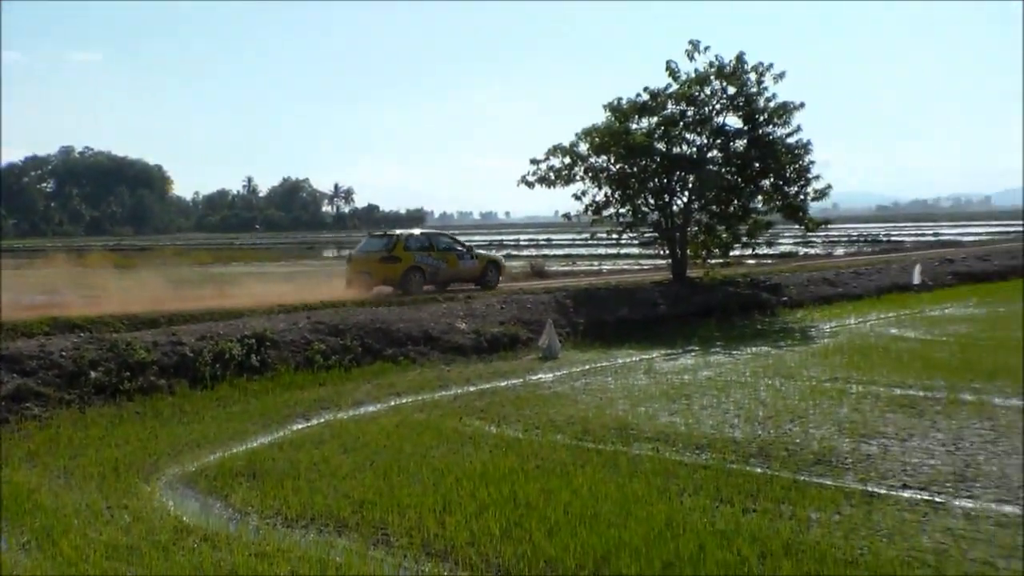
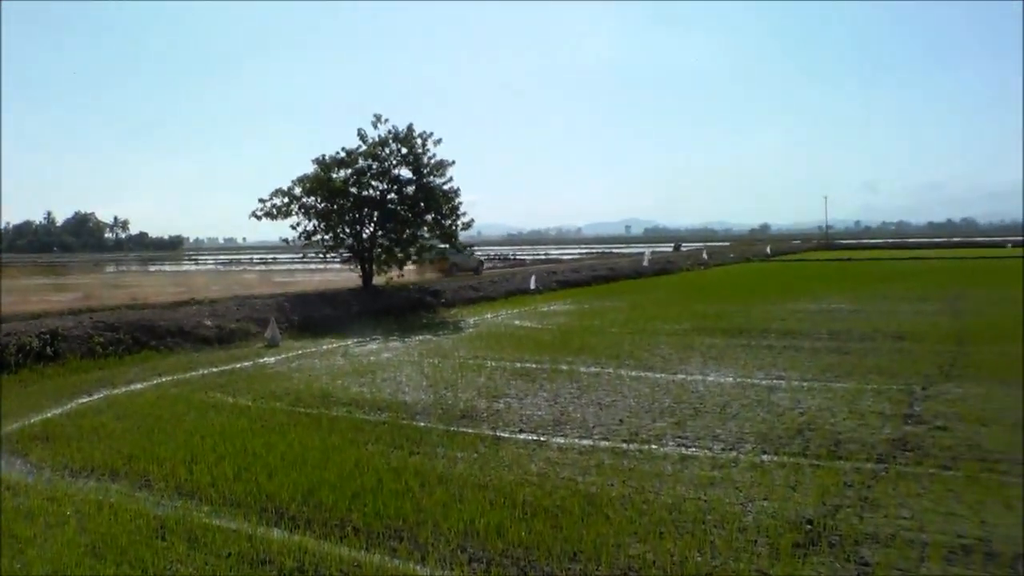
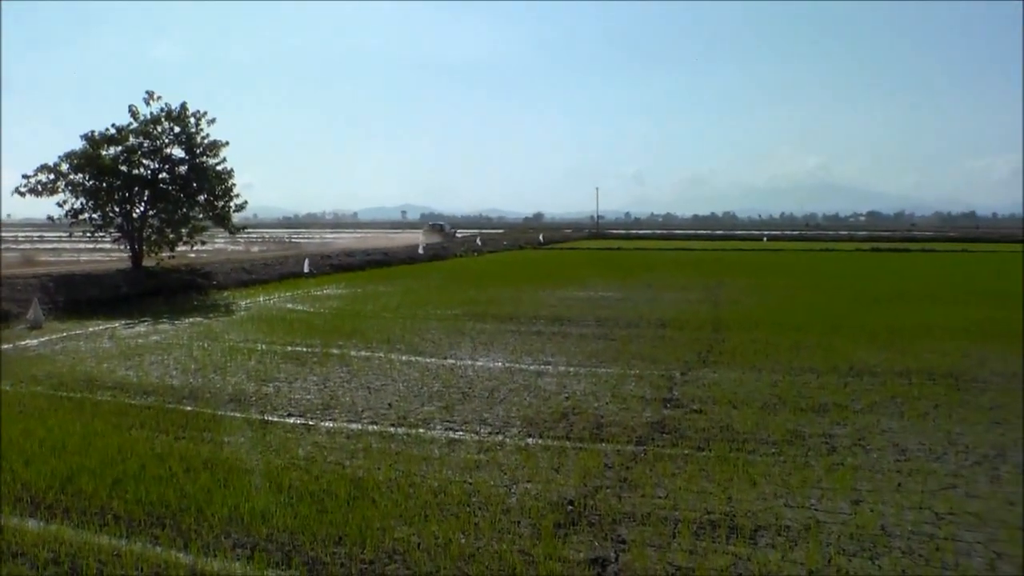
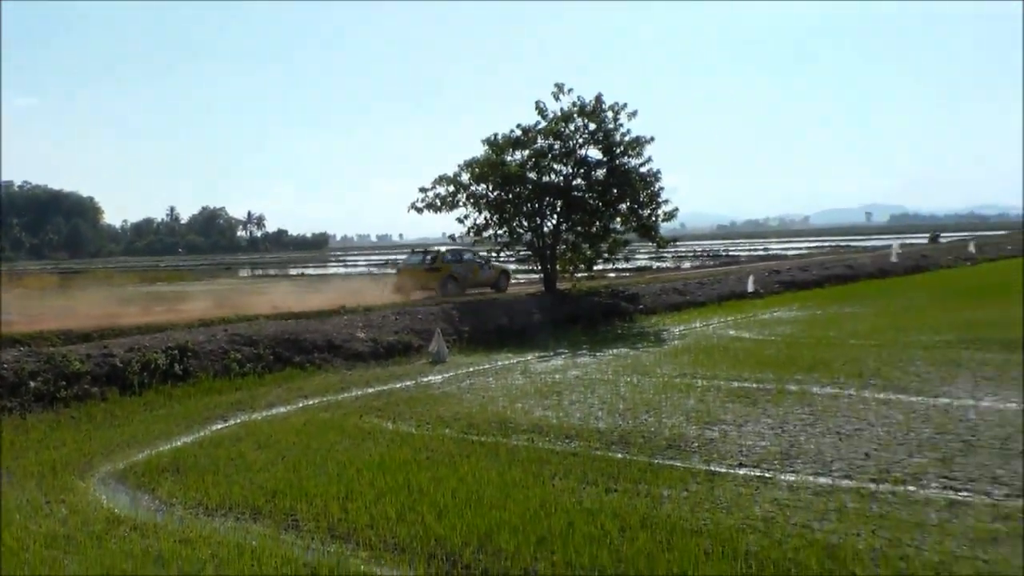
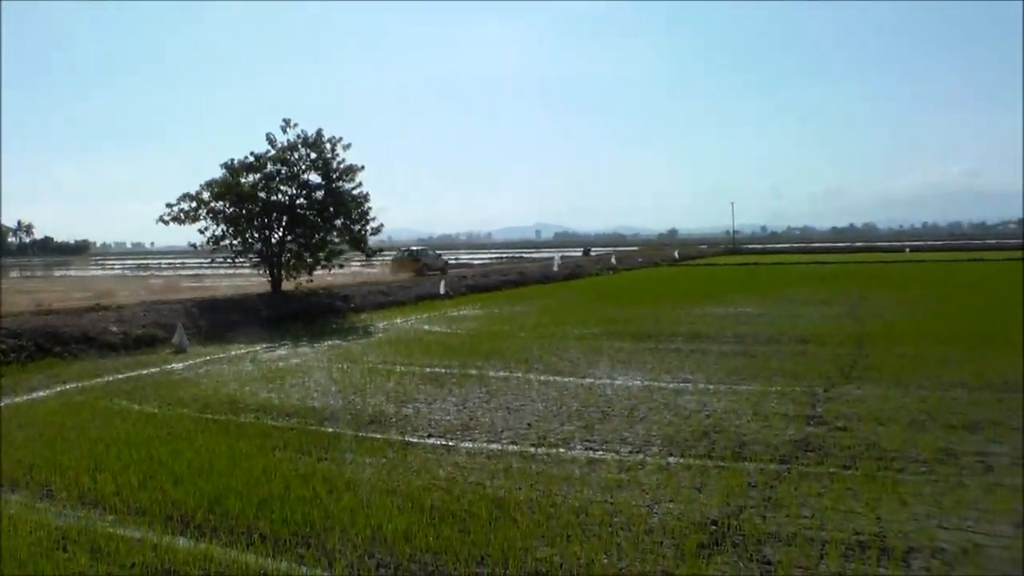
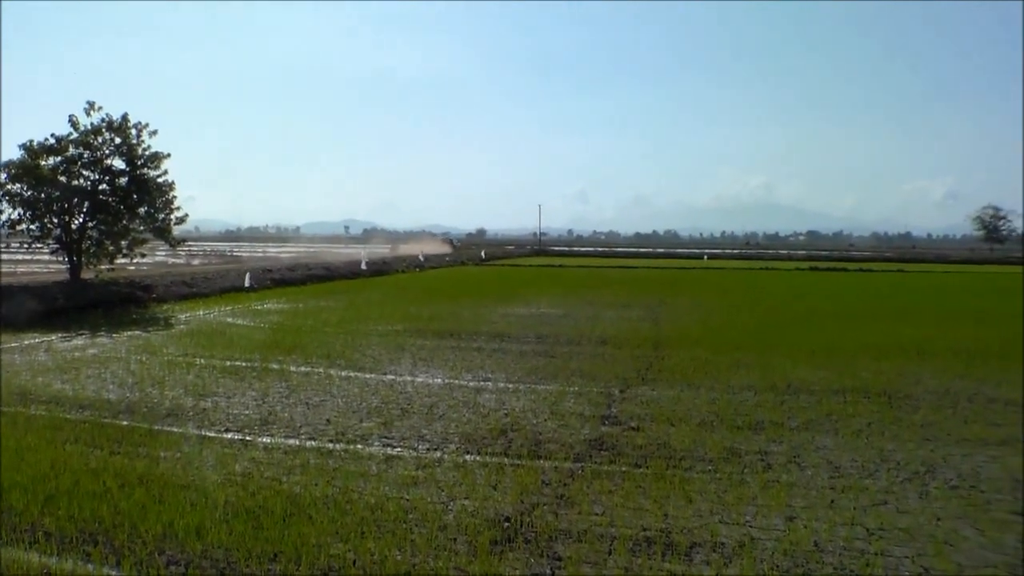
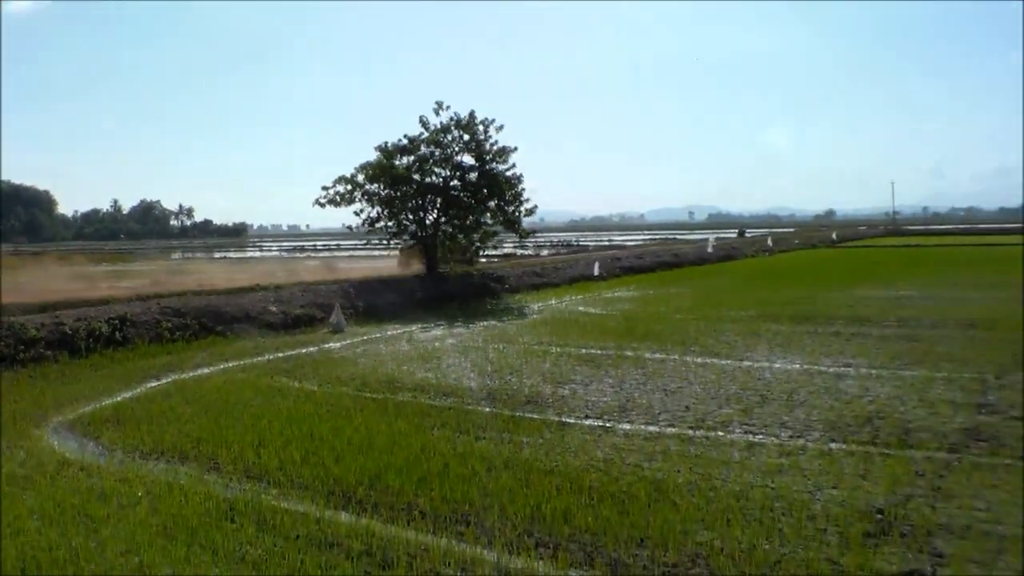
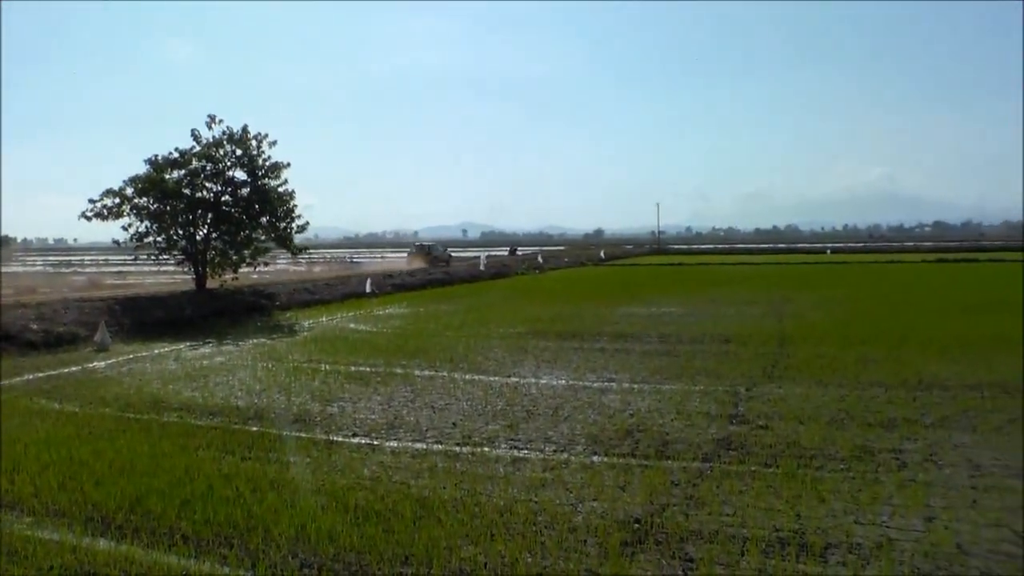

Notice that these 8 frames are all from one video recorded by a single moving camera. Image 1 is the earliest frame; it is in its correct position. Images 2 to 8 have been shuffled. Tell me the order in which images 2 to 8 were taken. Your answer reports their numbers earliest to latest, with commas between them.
4, 7, 2, 5, 8, 3, 6
